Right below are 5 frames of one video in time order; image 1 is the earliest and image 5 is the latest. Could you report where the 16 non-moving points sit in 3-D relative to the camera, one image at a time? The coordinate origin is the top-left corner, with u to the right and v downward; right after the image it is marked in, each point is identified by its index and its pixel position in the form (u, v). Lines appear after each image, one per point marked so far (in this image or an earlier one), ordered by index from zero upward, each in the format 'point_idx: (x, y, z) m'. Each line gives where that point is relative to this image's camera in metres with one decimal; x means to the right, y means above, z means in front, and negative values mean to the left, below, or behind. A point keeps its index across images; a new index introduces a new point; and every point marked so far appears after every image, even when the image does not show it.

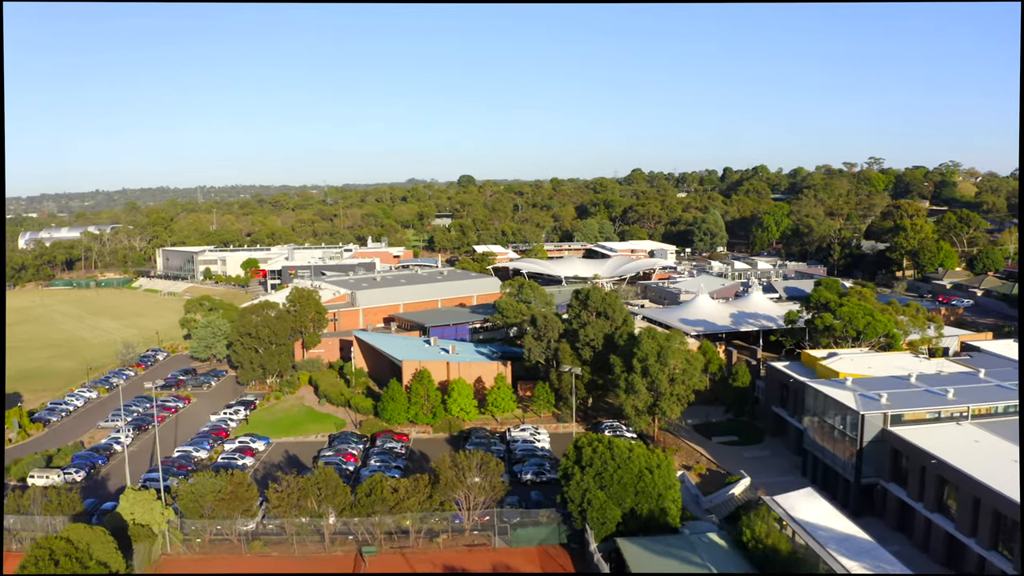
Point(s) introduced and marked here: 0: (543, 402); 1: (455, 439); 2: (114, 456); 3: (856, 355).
0: (+0.8, -2.7, +17.9) m
1: (-1.3, -3.6, +17.5) m
2: (-9.1, -3.9, +17.0) m
3: (+7.8, -1.5, +16.8) m
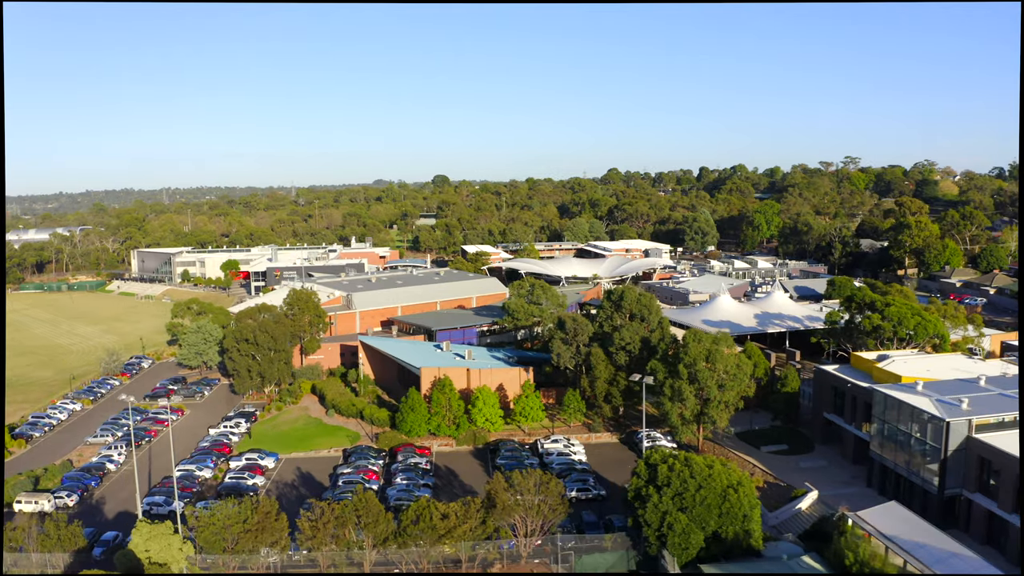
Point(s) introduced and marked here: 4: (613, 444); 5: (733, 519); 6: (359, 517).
0: (+1.4, -2.7, +16.7) m
1: (-0.7, -3.6, +16.2) m
2: (-8.4, -3.9, +15.4) m
3: (+8.5, -1.5, +15.9) m
4: (+2.4, -3.5, +16.8) m
5: (+3.1, -3.2, +10.2) m
6: (-2.1, -3.2, +10.4) m
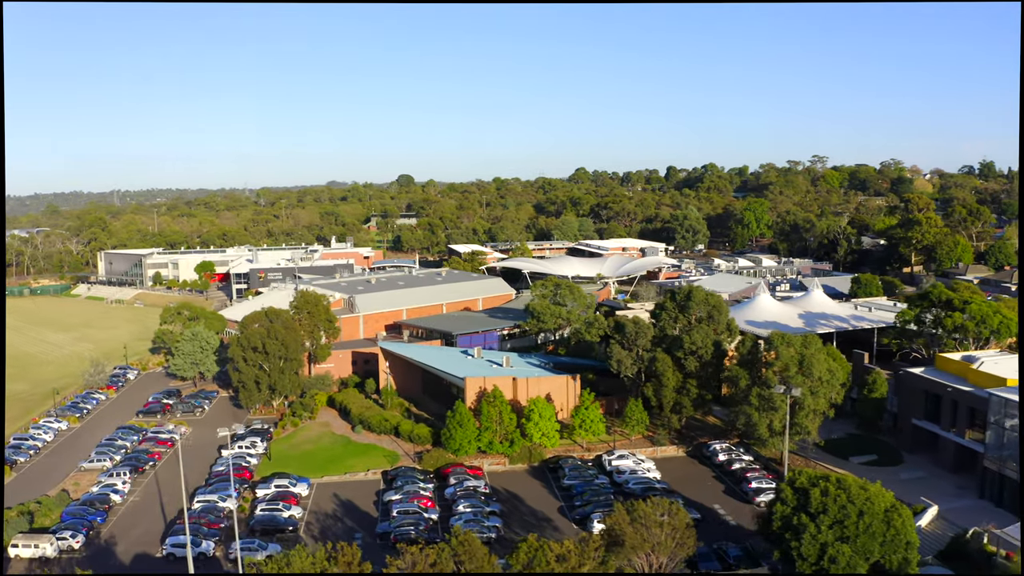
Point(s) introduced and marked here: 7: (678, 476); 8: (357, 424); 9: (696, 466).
0: (+2.6, -2.7, +15.1) m
1: (+0.6, -3.6, +14.5) m
2: (-7.2, -4.0, +13.3) m
3: (+9.7, -1.4, +14.7) m
4: (+3.5, -3.5, +15.3) m
5: (+4.6, -3.1, +8.7) m
6: (-0.6, -3.2, +8.6) m
7: (+3.3, -3.7, +14.4) m
8: (-3.5, -3.0, +16.6) m
9: (+3.8, -3.6, +15.0) m
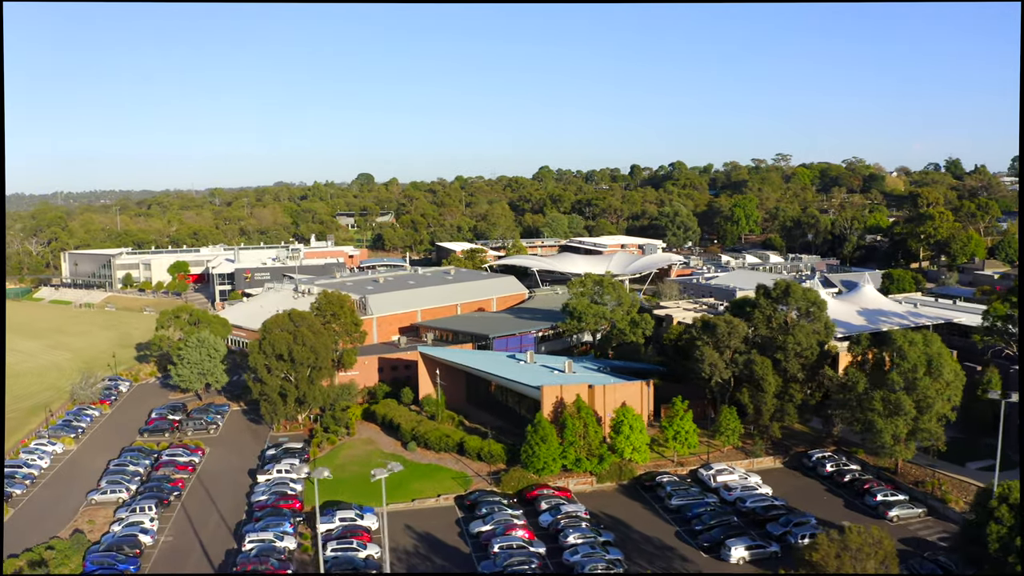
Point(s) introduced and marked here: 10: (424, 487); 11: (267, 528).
0: (+4.1, -2.6, +13.6) m
1: (+2.1, -3.5, +12.8) m
2: (-5.5, -4.0, +11.1) m
3: (+11.2, -1.2, +13.6) m
4: (+5.0, -3.4, +13.8) m
5: (+6.5, -3.0, +7.3) m
6: (+1.3, -3.1, +6.9) m
7: (+4.8, -3.6, +12.9) m
8: (-2.1, -3.0, +14.7) m
9: (+5.3, -3.5, +13.5) m
10: (-1.6, -3.5, +12.9) m
11: (-3.8, -3.7, +11.4) m
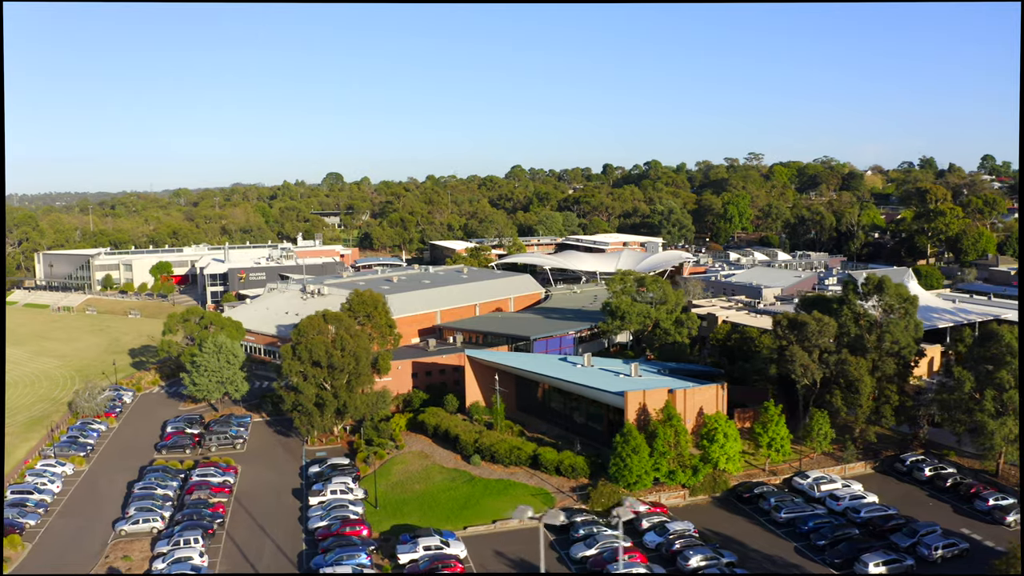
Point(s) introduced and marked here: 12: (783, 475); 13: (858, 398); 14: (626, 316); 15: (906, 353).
0: (+5.4, -2.5, +12.5) m
1: (+3.5, -3.4, +11.6) m
2: (-4.0, -4.0, +9.6) m
3: (+12.5, -1.1, +13.0) m
4: (+6.4, -3.3, +12.8) m
5: (+8.2, -2.9, +6.4) m
6: (+3.0, -3.1, +5.7) m
7: (+6.2, -3.5, +11.9) m
8: (-0.8, -3.0, +13.3) m
9: (+6.6, -3.4, +12.5) m
10: (-0.2, -3.4, +11.6) m
11: (-2.3, -3.6, +9.9) m
12: (+4.6, -3.2, +12.5) m
13: (+5.9, -1.9, +12.5) m
14: (+3.0, -0.7, +19.0) m
15: (+6.7, -1.1, +12.4) m
